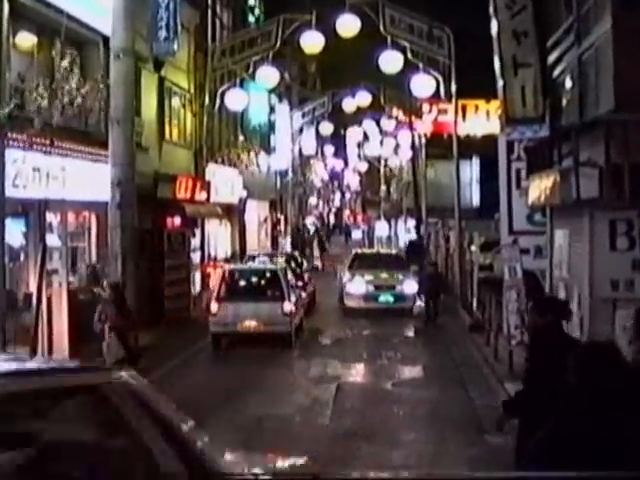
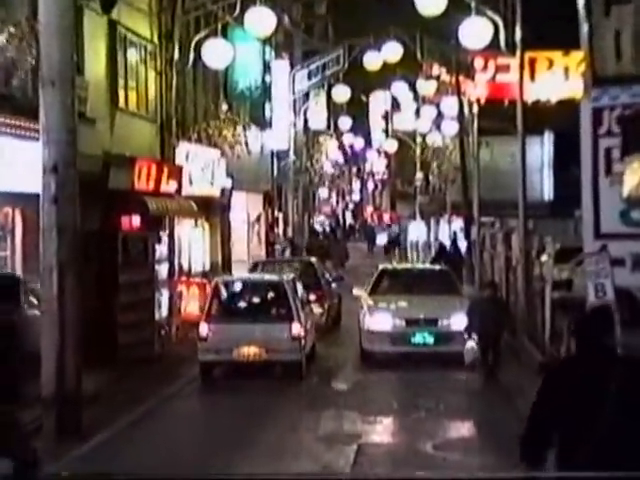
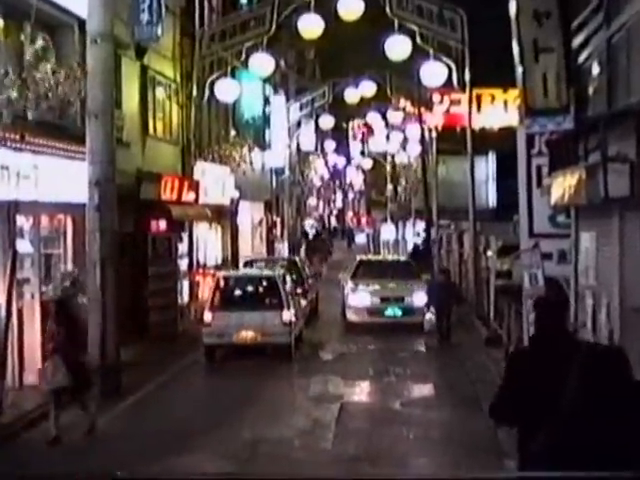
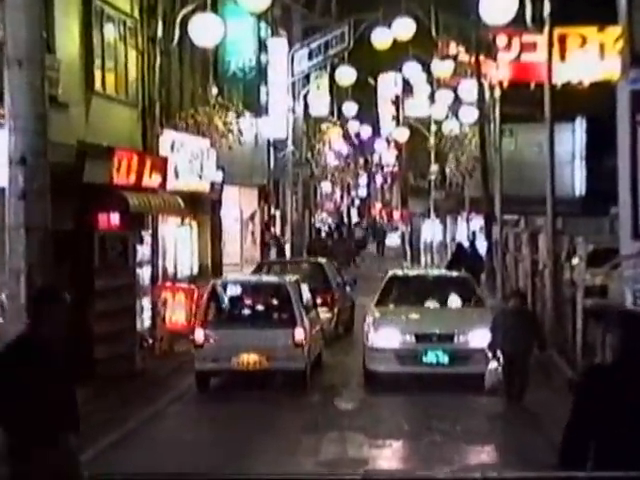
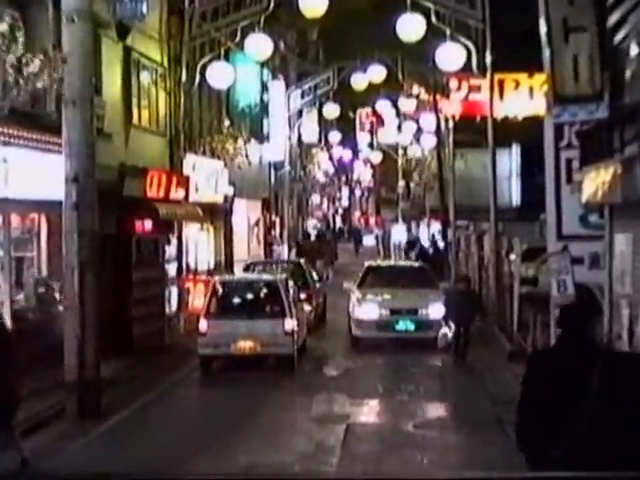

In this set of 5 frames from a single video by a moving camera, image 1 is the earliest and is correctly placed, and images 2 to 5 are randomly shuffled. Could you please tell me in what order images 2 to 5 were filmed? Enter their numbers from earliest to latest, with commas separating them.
3, 5, 2, 4
